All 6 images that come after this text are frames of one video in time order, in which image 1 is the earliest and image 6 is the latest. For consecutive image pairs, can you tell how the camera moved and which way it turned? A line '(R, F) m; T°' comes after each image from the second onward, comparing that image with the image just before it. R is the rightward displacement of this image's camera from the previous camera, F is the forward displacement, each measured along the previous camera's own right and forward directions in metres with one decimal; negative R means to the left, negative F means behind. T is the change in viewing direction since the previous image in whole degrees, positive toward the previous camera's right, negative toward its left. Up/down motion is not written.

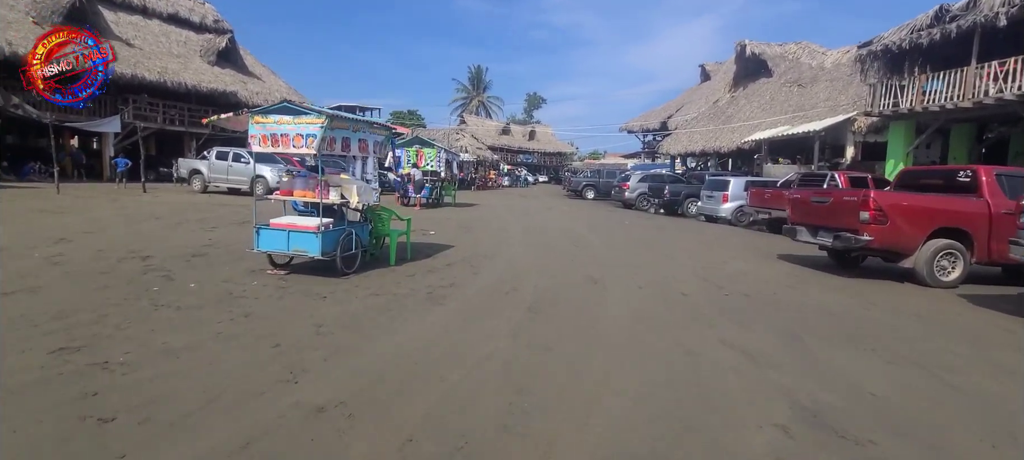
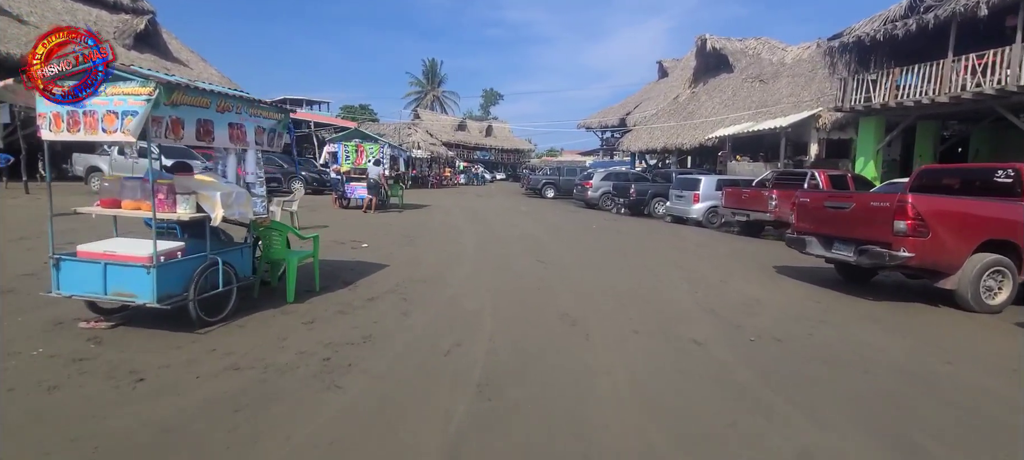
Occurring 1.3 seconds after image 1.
(+0.2, +2.3) m; +5°
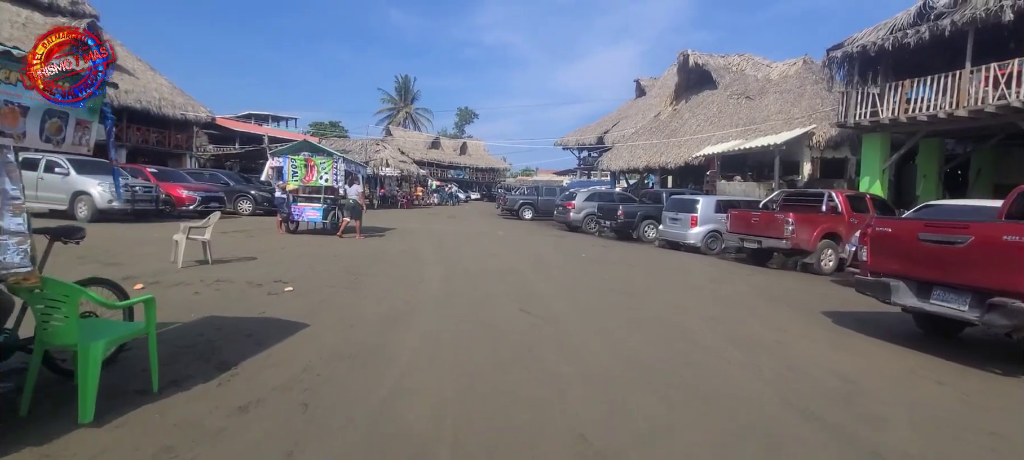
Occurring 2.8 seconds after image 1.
(0.0, +2.6) m; +3°
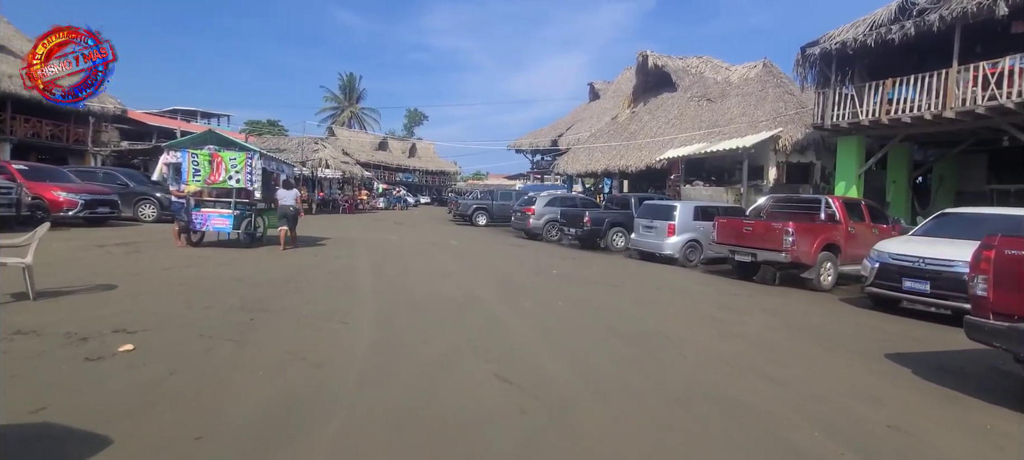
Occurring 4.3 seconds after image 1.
(-0.2, +2.5) m; +6°
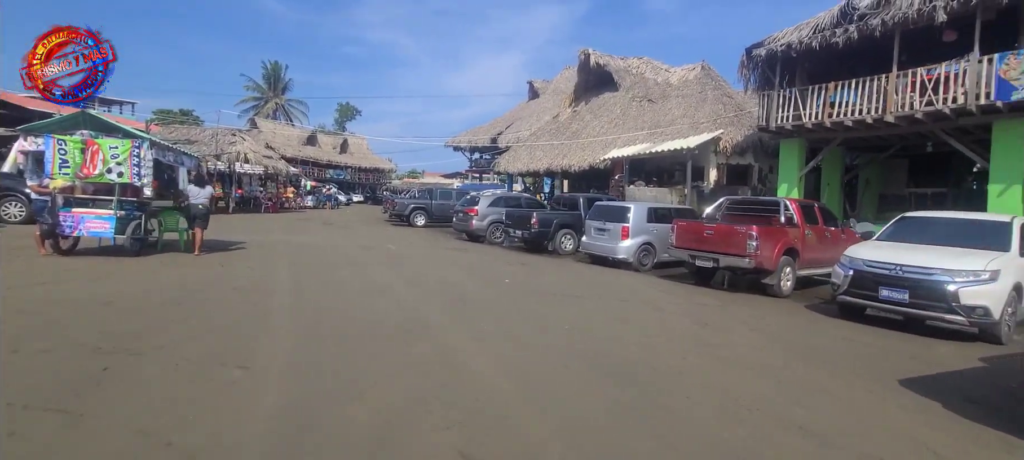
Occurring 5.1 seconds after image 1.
(-0.3, +1.4) m; +7°
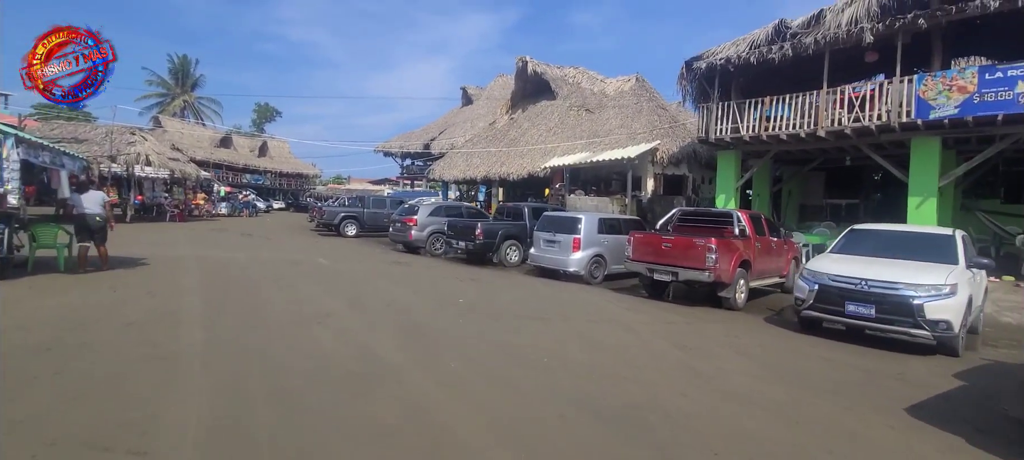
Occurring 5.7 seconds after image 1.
(-0.5, +1.0) m; +8°
